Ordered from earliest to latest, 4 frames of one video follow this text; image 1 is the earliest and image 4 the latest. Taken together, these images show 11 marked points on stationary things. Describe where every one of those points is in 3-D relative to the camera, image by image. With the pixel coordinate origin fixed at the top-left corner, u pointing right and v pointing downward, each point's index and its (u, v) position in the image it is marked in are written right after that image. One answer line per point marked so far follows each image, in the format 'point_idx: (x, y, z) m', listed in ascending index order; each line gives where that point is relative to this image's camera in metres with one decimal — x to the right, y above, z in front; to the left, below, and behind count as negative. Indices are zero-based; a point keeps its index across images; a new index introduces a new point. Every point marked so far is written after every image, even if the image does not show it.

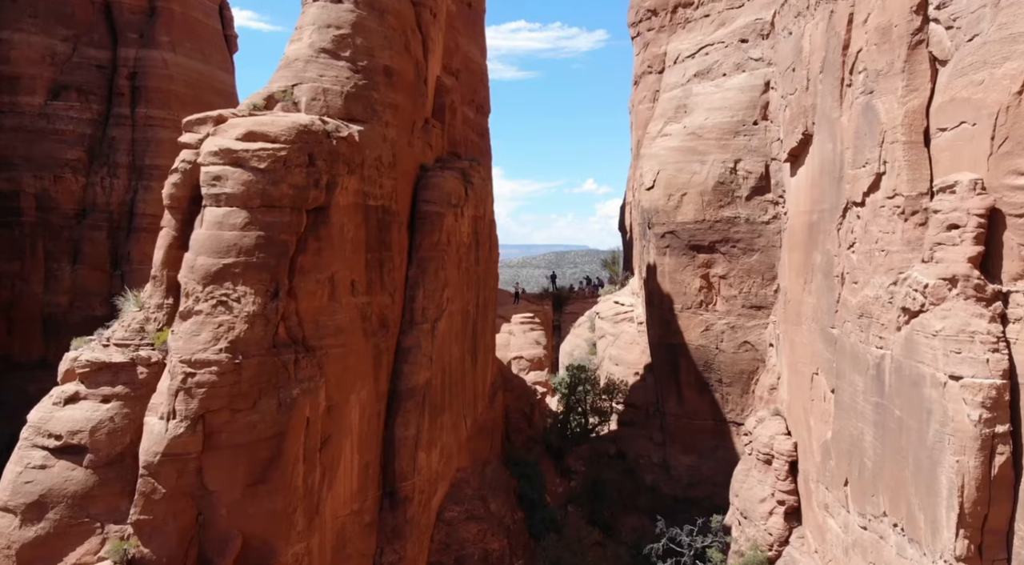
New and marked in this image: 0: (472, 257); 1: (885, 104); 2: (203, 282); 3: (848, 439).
0: (-0.7, +0.4, +12.4) m
1: (+4.2, +2.0, +8.2) m
2: (-3.3, 0.0, +7.7) m
3: (+4.0, -1.9, +8.6) m
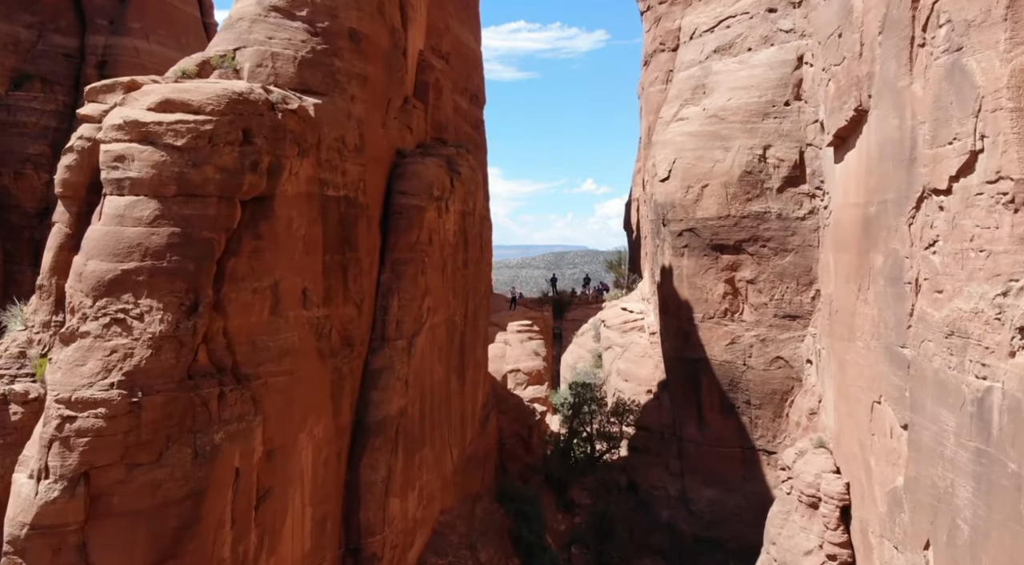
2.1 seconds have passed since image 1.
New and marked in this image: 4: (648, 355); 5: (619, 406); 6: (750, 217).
0: (-0.8, +0.3, +10.6) m
1: (+4.1, +1.9, +6.4) m
2: (-3.4, -0.1, +5.8) m
3: (+3.9, -1.9, +6.8) m
4: (+2.6, -1.4, +13.8) m
5: (+1.9, -2.3, +13.1) m
6: (+3.7, +1.0, +11.4) m
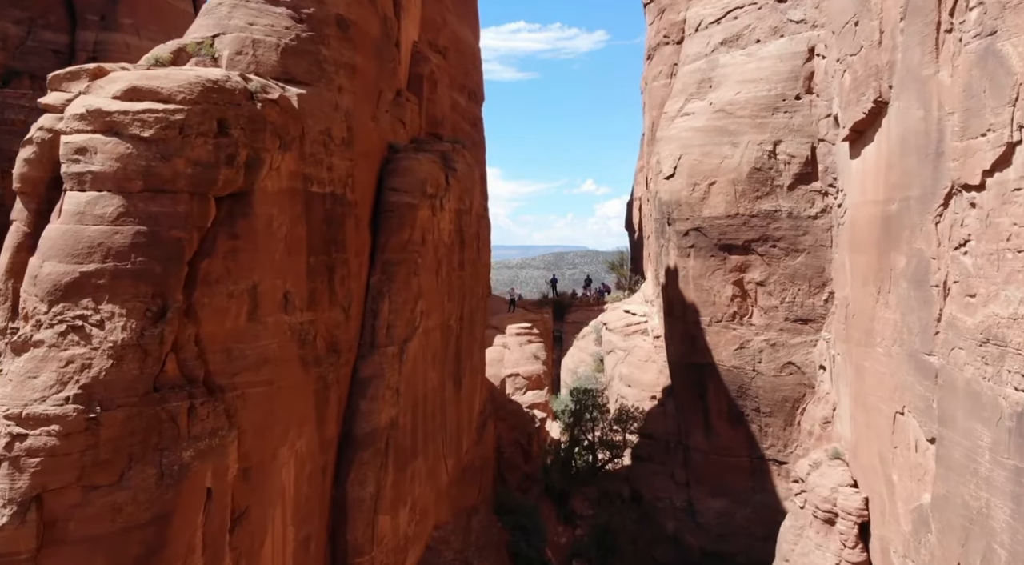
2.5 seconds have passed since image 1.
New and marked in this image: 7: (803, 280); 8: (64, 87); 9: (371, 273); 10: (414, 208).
0: (-0.8, +0.3, +10.1) m
1: (+4.1, +1.9, +5.9) m
2: (-3.4, -0.1, +5.3) m
3: (+3.9, -2.0, +6.2) m
4: (+2.6, -1.4, +13.3) m
5: (+1.9, -2.3, +12.6) m
6: (+3.7, +1.0, +10.9) m
7: (+4.2, 0.0, +10.5) m
8: (-4.0, +1.7, +6.4) m
9: (-1.6, +0.1, +8.3) m
10: (-1.2, +0.9, +8.6) m
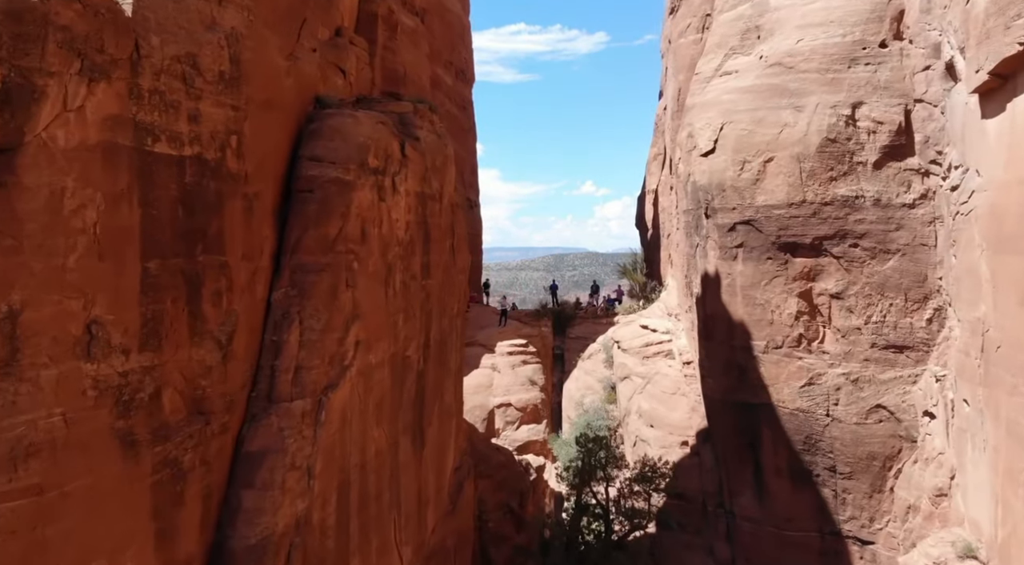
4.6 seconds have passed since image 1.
0: (-0.9, +0.2, +7.2) m
1: (+3.9, +1.8, +3.0) m
2: (-3.6, -0.2, +2.4) m
3: (+3.7, -2.1, +3.4) m
4: (+2.4, -1.6, +10.4) m
5: (+1.7, -2.4, +9.7) m
6: (+3.5, +0.9, +8.0) m
7: (+4.1, -0.1, +7.6) m
8: (-4.1, +1.6, +3.6) m
9: (-1.8, 0.0, +5.4) m
10: (-1.3, +0.8, +5.7) m
